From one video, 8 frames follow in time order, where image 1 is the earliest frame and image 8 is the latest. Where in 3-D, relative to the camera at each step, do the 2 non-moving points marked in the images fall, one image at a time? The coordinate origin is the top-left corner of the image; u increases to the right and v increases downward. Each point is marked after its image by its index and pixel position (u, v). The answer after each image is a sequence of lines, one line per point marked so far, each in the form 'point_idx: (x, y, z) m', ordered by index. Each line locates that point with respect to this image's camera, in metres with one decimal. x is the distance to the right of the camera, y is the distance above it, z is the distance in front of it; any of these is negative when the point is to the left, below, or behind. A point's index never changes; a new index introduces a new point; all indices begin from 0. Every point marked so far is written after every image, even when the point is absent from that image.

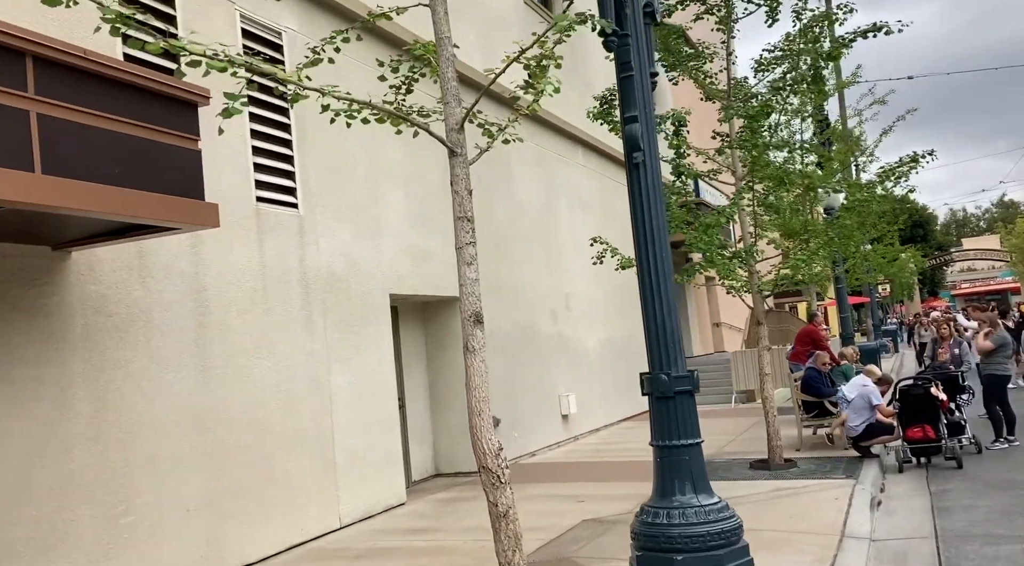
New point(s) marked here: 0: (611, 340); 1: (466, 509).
0: (+1.9, -1.1, +18.3) m
1: (-0.4, -2.2, +9.2) m
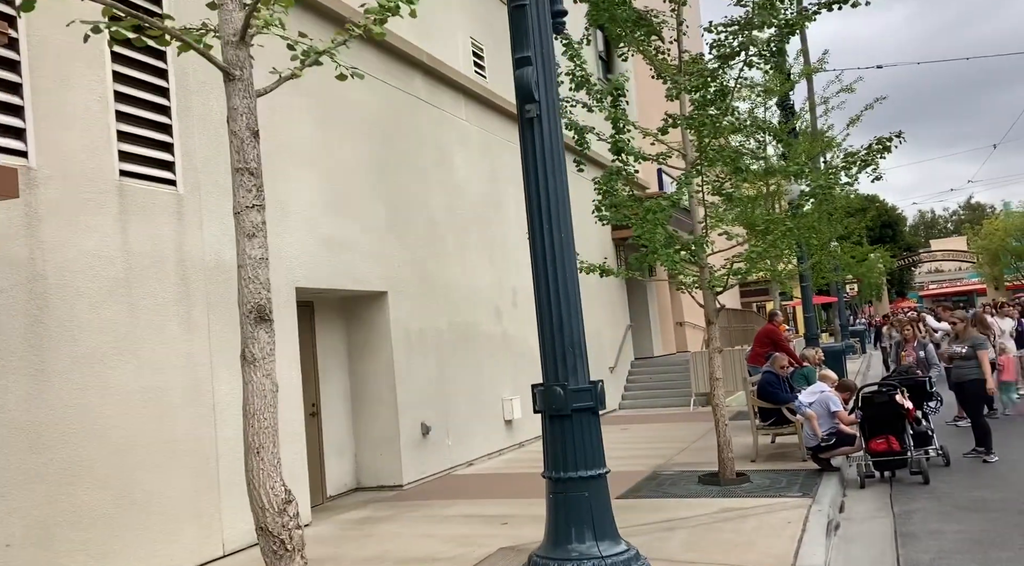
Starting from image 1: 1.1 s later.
0: (+0.9, -1.1, +17.2) m
1: (-1.2, -2.2, +8.1) m
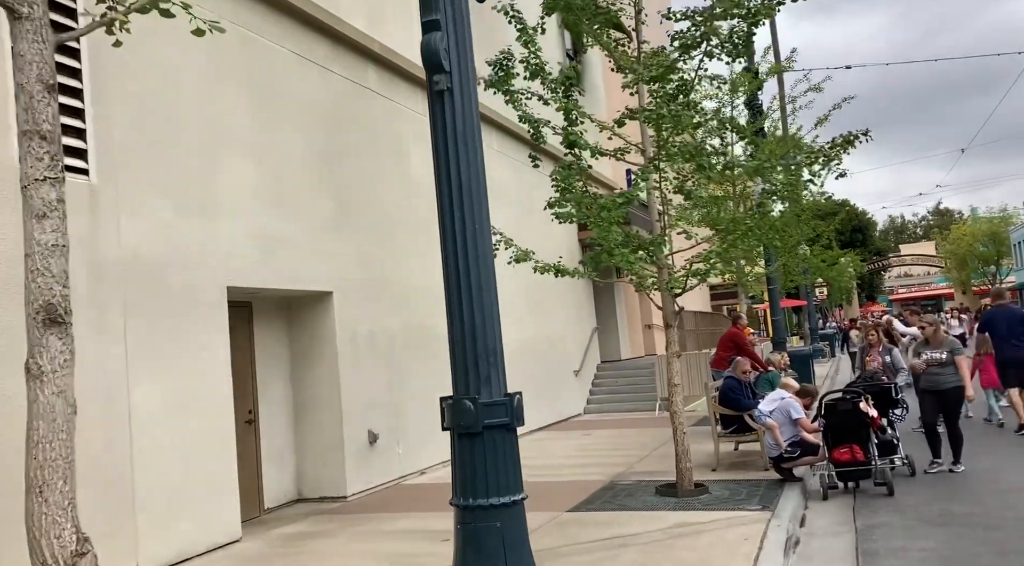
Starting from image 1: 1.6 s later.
0: (+0.2, -1.1, +16.8) m
1: (-1.7, -2.1, +7.6) m
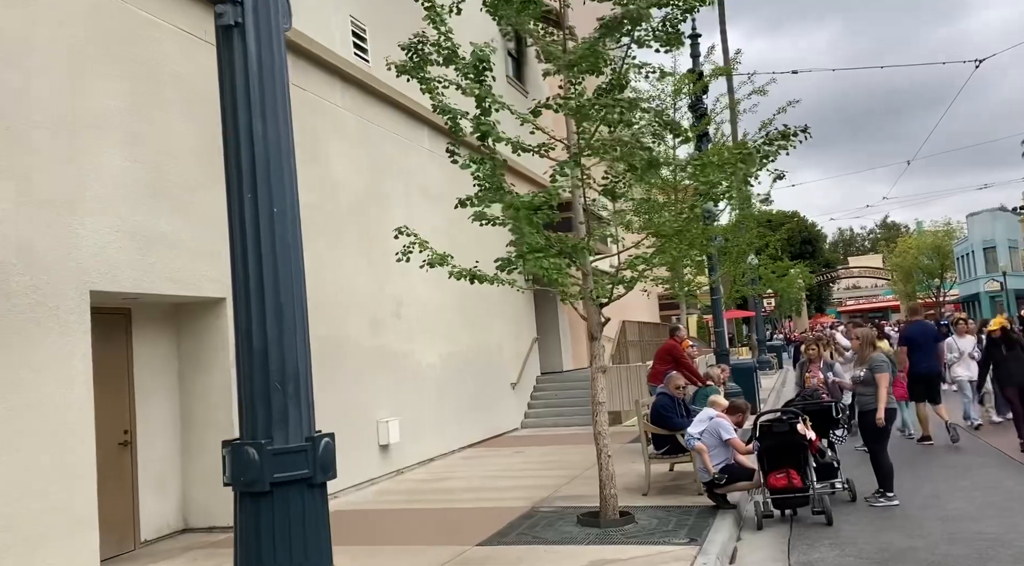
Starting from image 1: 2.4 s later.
0: (-1.0, -1.2, +15.9) m
1: (-2.4, -2.2, +6.6) m
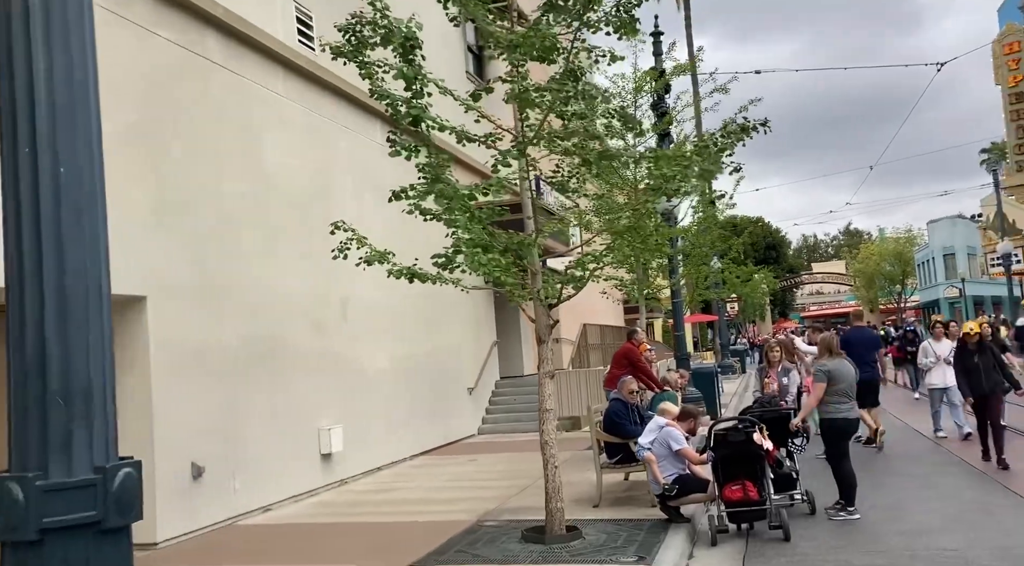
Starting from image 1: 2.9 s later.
0: (-1.7, -1.2, +15.3) m
1: (-2.9, -2.1, +5.9) m
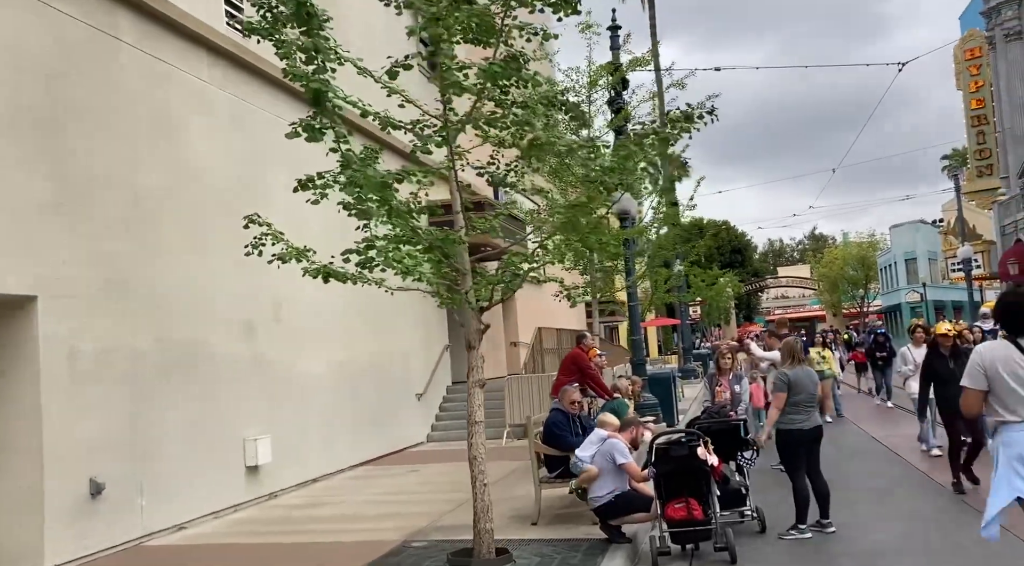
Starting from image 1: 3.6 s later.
0: (-2.6, -1.2, +14.5) m
1: (-3.4, -2.1, +5.2) m
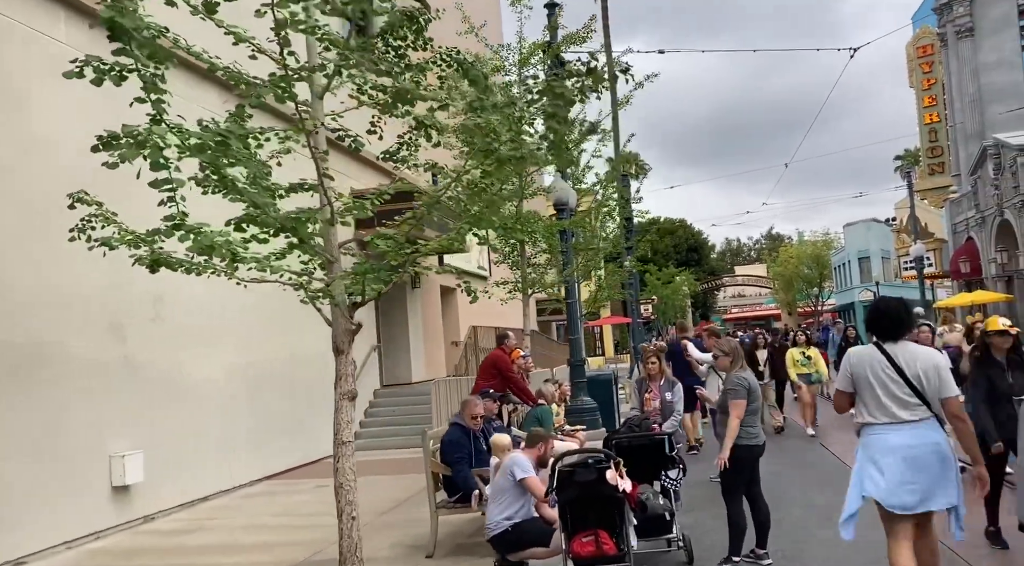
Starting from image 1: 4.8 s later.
0: (-3.7, -1.2, +13.1) m
1: (-4.1, -2.1, +3.8) m
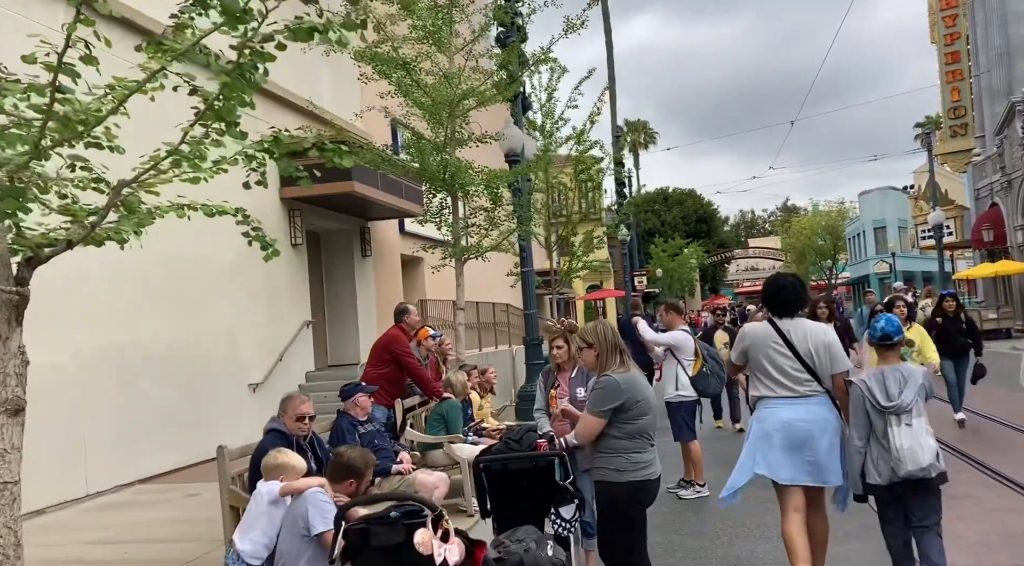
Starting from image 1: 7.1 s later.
0: (-4.6, -0.7, +10.8) m
1: (-5.1, -1.9, +1.4) m
